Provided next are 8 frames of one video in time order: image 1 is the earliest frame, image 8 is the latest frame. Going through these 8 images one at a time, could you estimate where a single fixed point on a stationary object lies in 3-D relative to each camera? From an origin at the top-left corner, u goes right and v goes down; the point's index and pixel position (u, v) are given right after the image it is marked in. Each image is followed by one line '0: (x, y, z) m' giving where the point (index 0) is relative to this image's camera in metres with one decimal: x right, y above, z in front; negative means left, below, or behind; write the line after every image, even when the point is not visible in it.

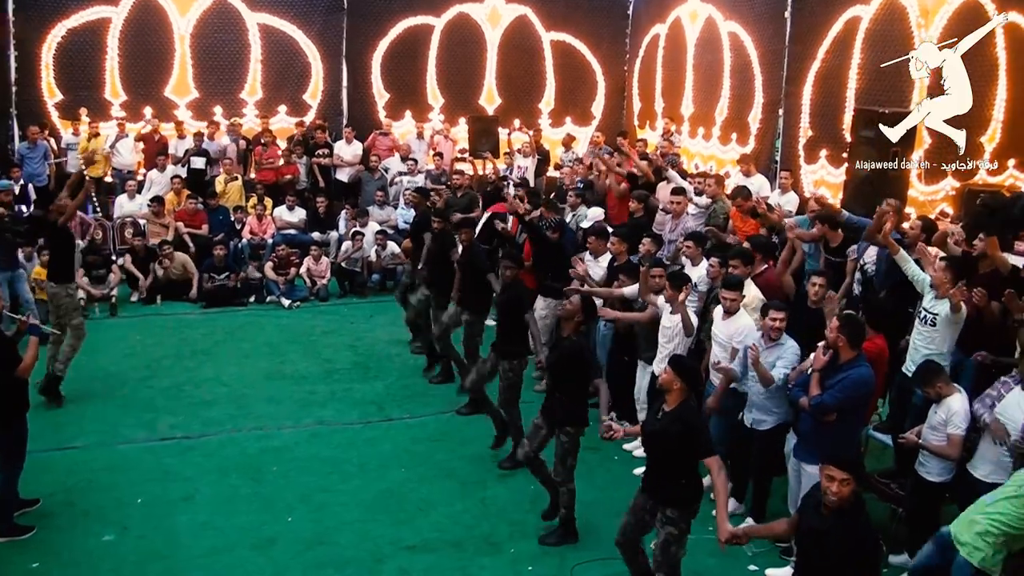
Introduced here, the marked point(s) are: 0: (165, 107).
0: (-5.3, +2.8, +15.5) m
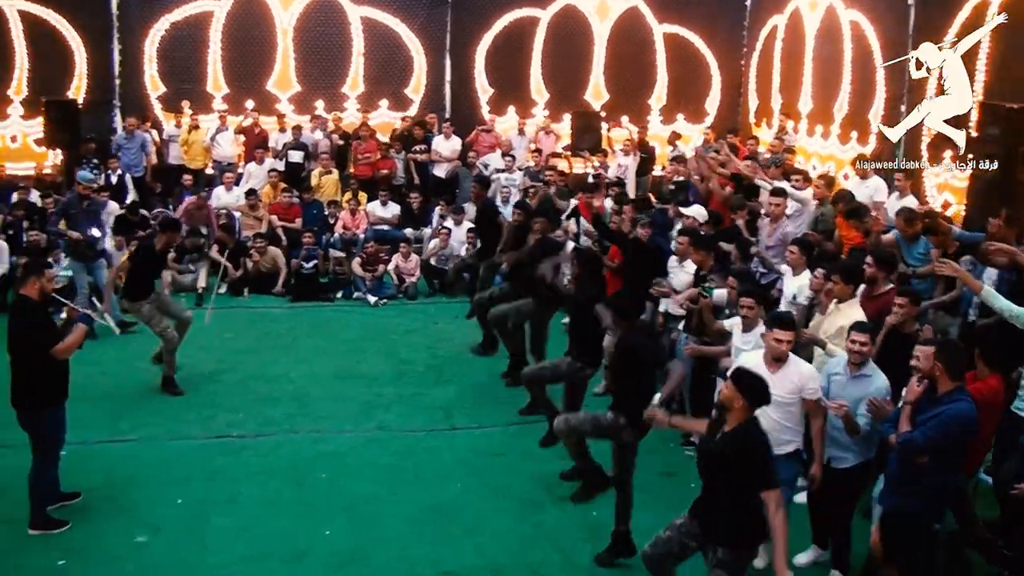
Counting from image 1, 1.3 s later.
0: (-3.7, +2.9, +15.5) m
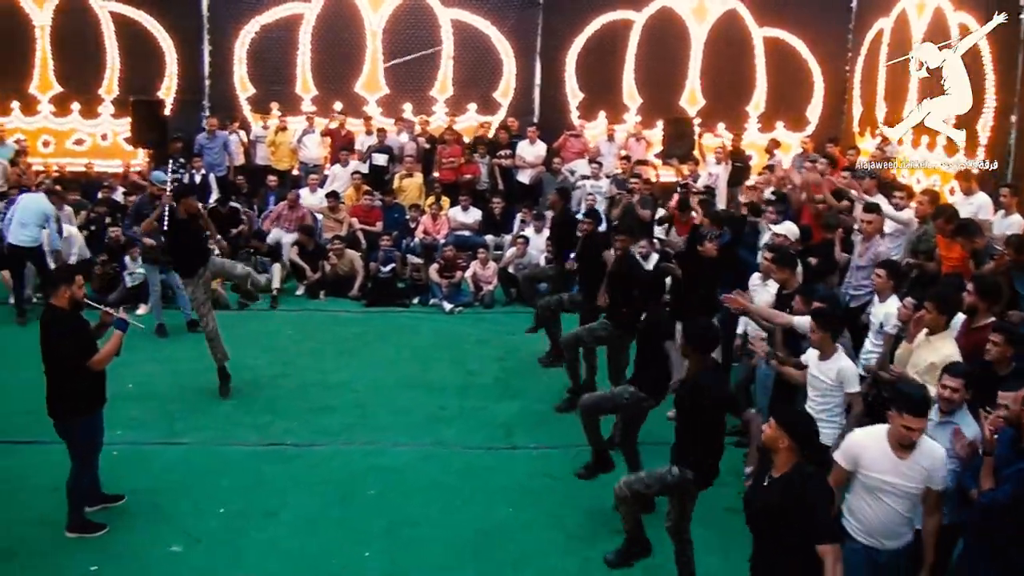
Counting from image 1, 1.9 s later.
0: (-2.4, +2.9, +15.4) m
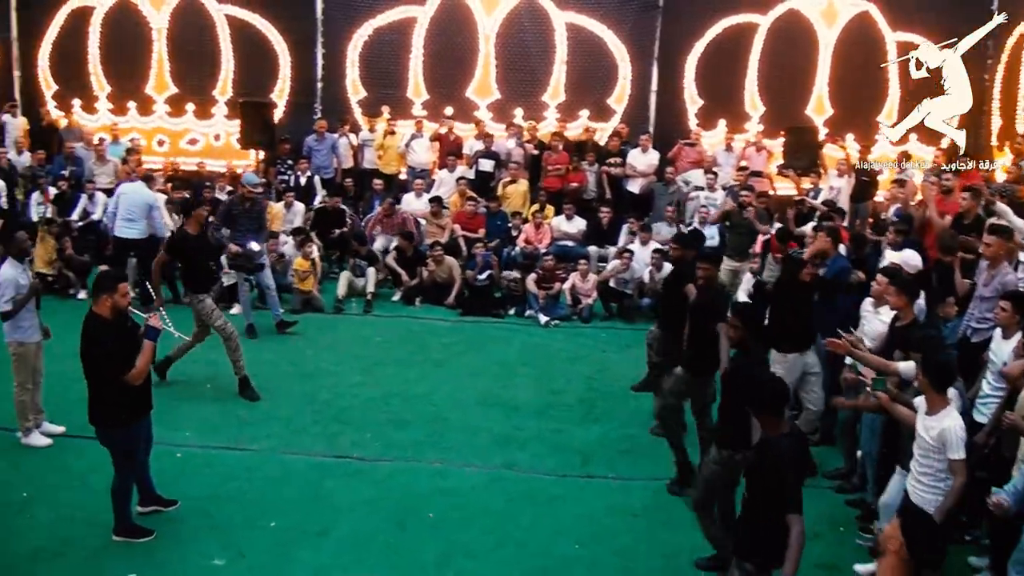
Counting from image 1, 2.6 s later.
0: (-0.7, +2.7, +15.1) m
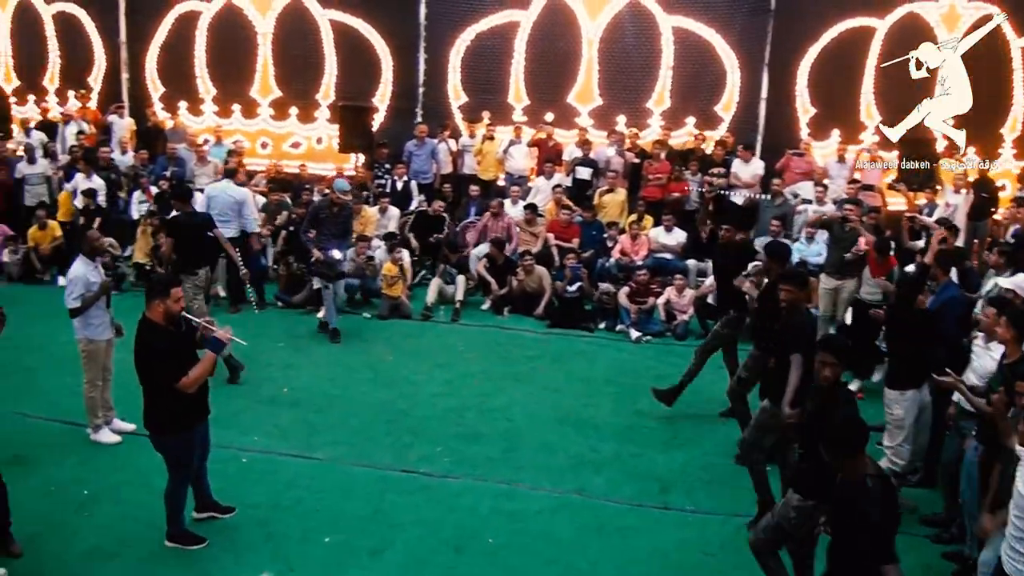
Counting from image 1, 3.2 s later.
0: (+0.8, +2.6, +14.8) m
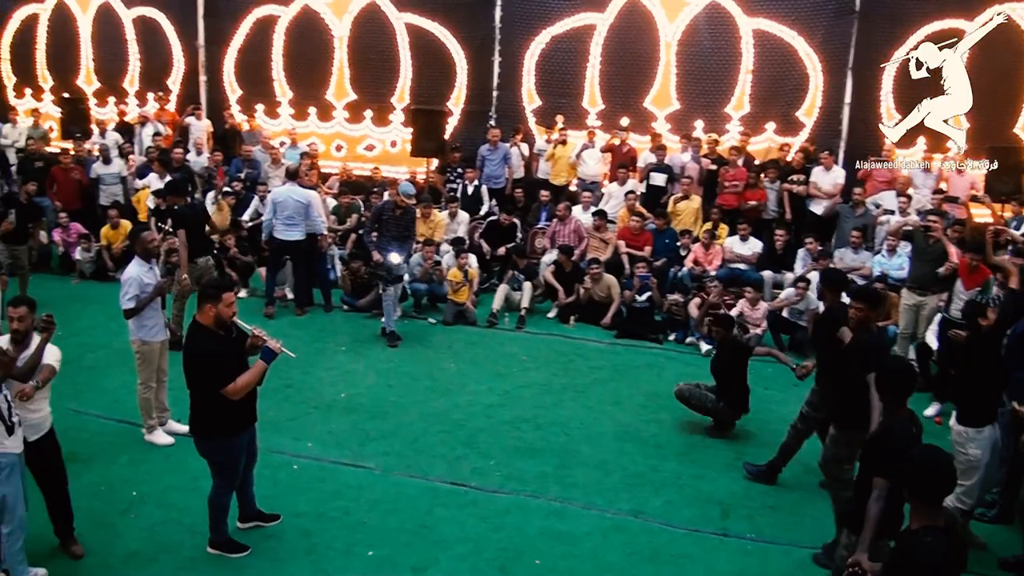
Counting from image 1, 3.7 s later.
0: (+1.9, +2.4, +14.4) m
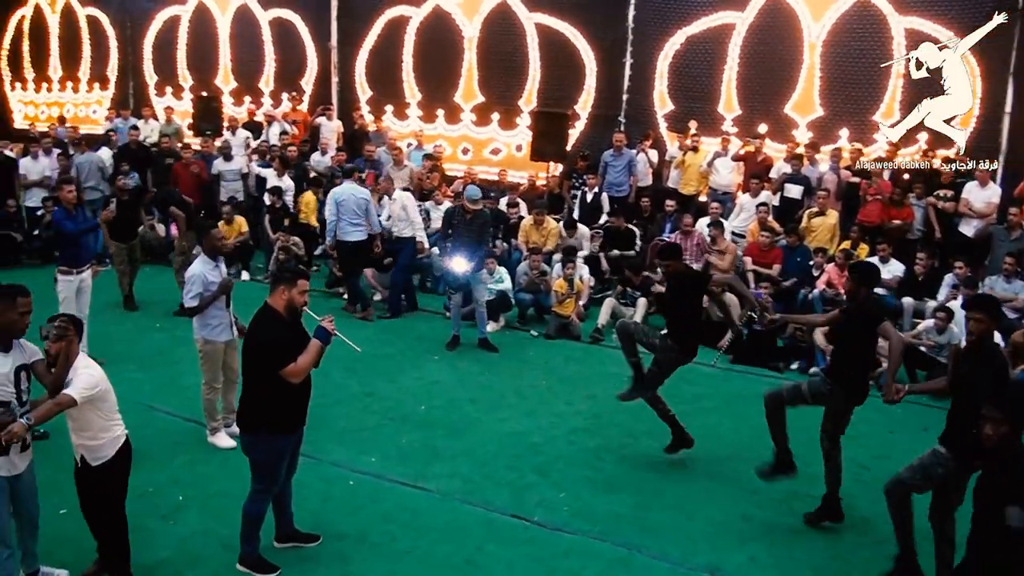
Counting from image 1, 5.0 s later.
0: (+3.6, +2.2, +13.3) m
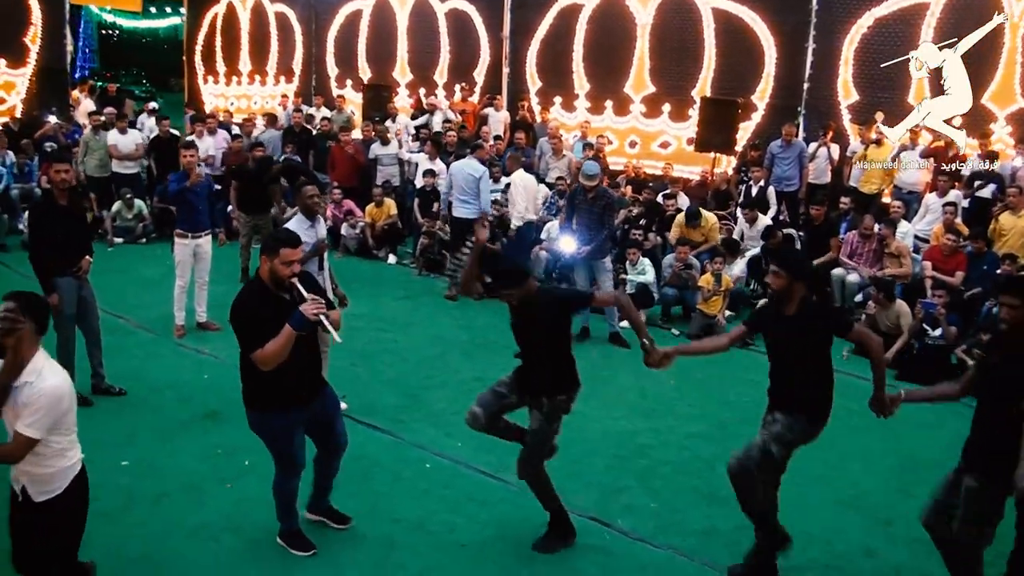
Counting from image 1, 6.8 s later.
0: (+5.6, +2.0, +11.8) m
